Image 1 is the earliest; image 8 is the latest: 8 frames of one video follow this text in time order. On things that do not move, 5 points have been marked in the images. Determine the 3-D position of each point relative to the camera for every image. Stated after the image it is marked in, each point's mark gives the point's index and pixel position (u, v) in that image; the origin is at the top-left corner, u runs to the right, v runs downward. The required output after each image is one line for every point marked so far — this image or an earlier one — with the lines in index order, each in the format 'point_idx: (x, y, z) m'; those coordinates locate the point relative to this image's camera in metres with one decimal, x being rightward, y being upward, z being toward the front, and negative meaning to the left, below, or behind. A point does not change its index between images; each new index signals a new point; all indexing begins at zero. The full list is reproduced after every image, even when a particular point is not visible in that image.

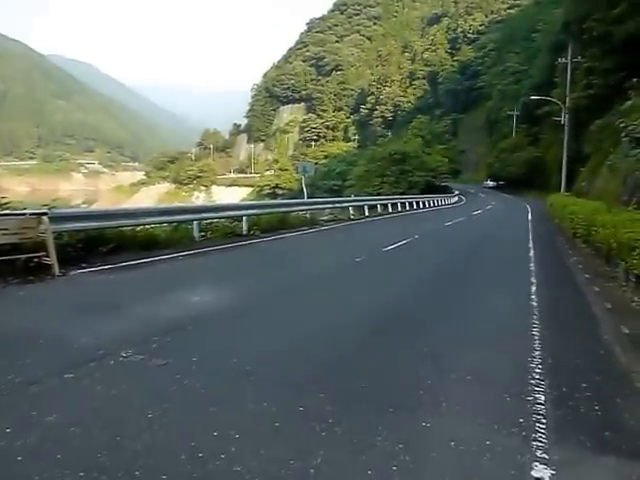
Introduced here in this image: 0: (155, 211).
0: (-3.1, +0.6, +13.7) m
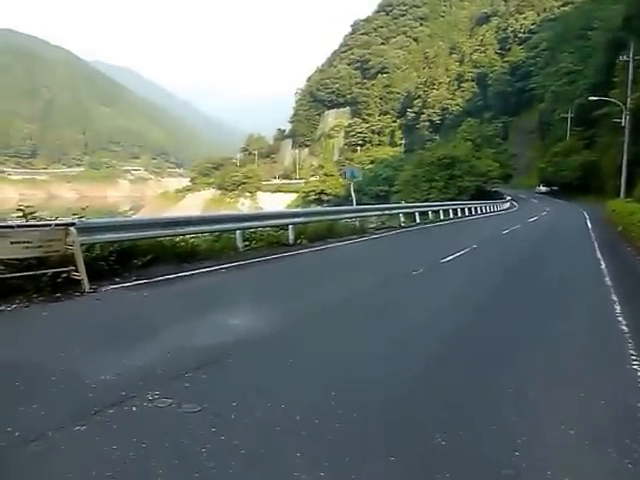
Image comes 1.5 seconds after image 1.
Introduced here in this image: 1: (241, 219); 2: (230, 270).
0: (-2.2, +0.4, +12.8) m
1: (-1.5, +0.4, +14.1) m
2: (-1.4, -0.5, +11.6) m
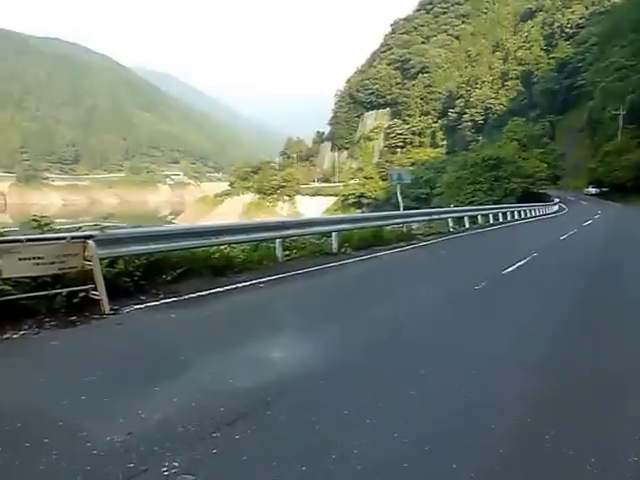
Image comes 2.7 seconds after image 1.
0: (-1.5, +0.2, +11.7) m
1: (-0.7, +0.2, +12.9) m
2: (-0.7, -0.6, +10.4) m
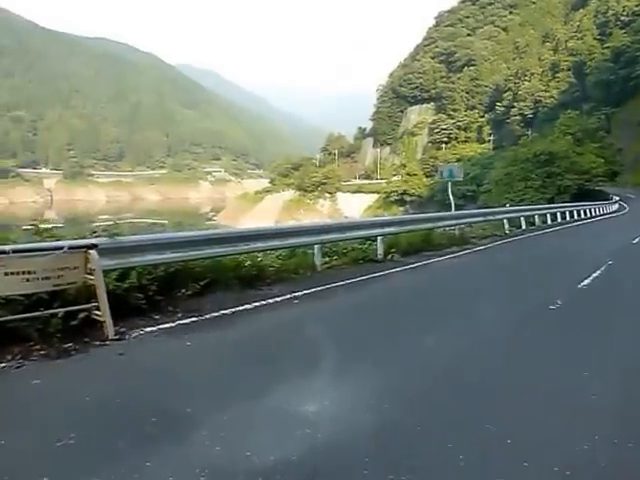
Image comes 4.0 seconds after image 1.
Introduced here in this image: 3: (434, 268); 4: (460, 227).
0: (-0.8, +0.1, +10.3) m
1: (0.0, +0.1, +11.4) m
2: (-0.2, -0.7, +8.9) m
3: (+1.8, -0.5, +12.1) m
4: (+3.2, +0.3, +16.8) m
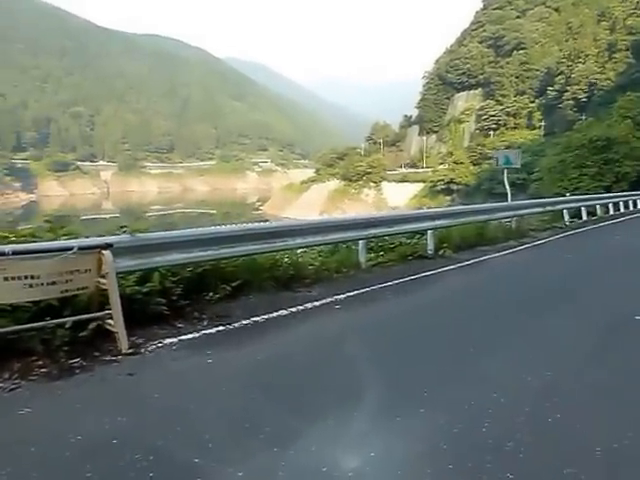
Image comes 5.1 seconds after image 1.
0: (-0.3, +0.2, +9.3) m
1: (+0.6, +0.2, +10.4) m
2: (+0.3, -0.7, +7.9) m
3: (+2.5, -0.4, +11.0) m
4: (+4.1, +0.5, +15.6) m
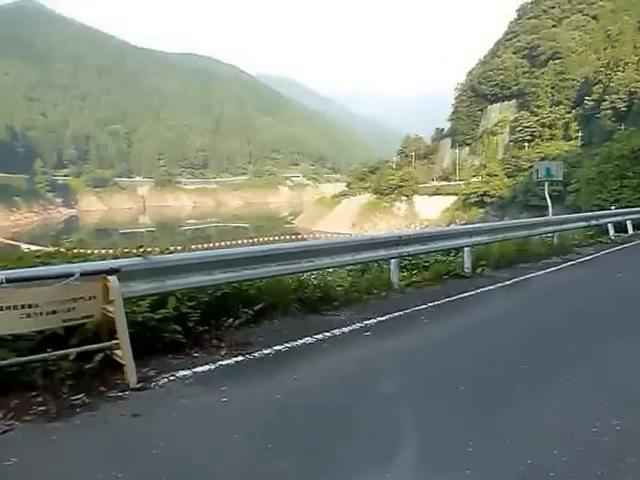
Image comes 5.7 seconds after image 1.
0: (0.0, -0.1, +8.7) m
1: (+1.0, 0.0, +9.7) m
2: (+0.6, -0.9, +7.3) m
3: (+2.9, -0.6, +10.2) m
4: (+4.7, +0.2, +14.8) m
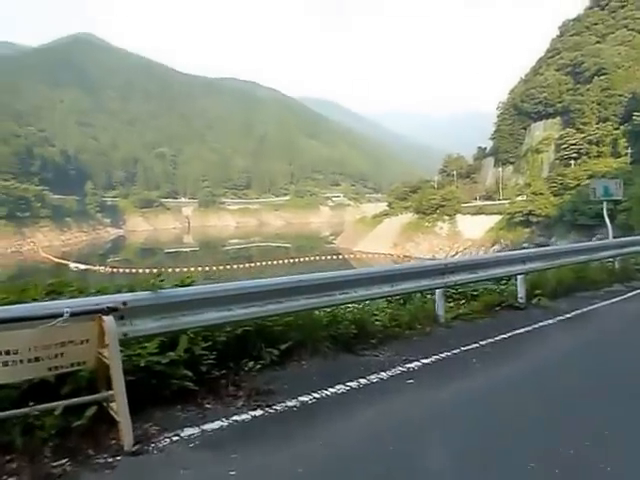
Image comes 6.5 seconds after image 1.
0: (+0.4, -0.4, +7.7) m
1: (+1.4, -0.3, +8.7) m
2: (+0.9, -1.1, +6.3) m
3: (+3.4, -0.9, +9.1) m
4: (+5.4, -0.3, +13.6) m
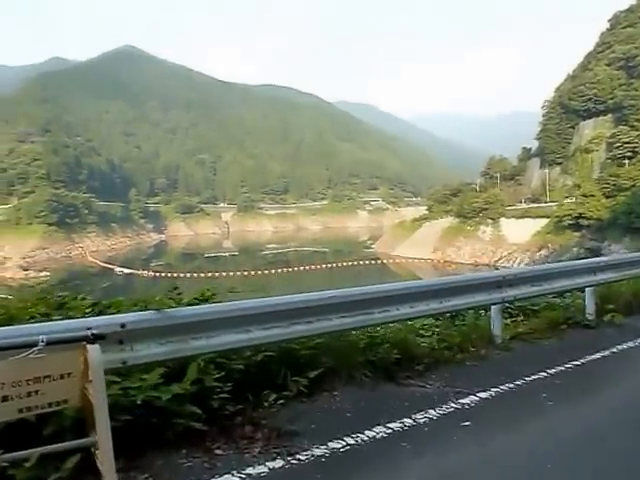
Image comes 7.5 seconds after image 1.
0: (+0.7, -0.4, +6.6) m
1: (+1.8, -0.4, +7.6) m
2: (+1.1, -1.2, +5.1) m
3: (+3.7, -1.0, +7.8) m
4: (+6.0, -0.4, +12.2) m
